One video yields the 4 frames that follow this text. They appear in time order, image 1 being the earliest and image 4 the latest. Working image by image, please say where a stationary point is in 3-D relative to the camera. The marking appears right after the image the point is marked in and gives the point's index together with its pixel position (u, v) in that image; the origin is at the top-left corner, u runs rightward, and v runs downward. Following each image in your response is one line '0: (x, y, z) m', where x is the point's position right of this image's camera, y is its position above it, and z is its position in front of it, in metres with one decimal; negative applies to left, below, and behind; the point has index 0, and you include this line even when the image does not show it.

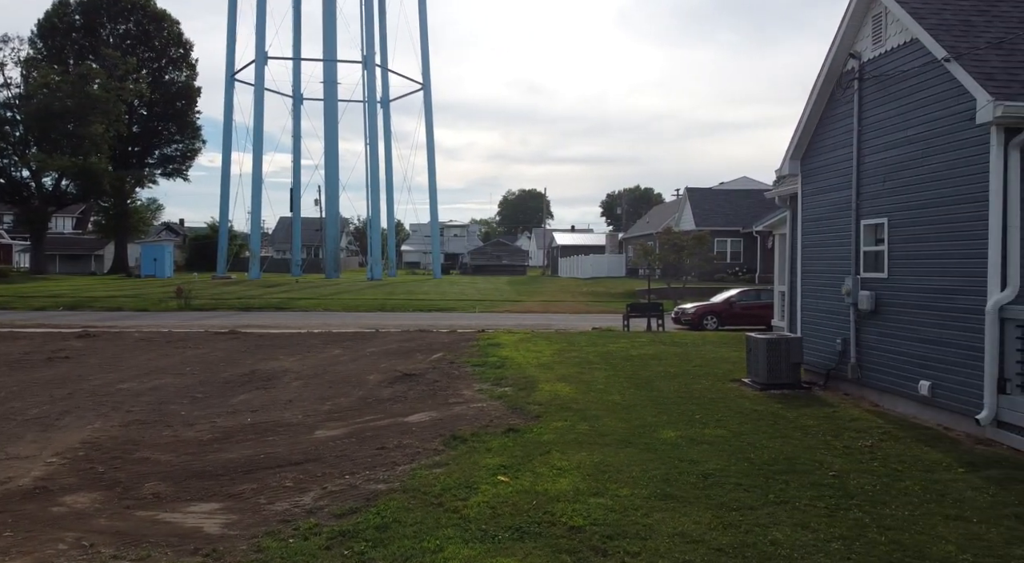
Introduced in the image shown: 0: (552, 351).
0: (+0.8, -1.3, +14.4) m
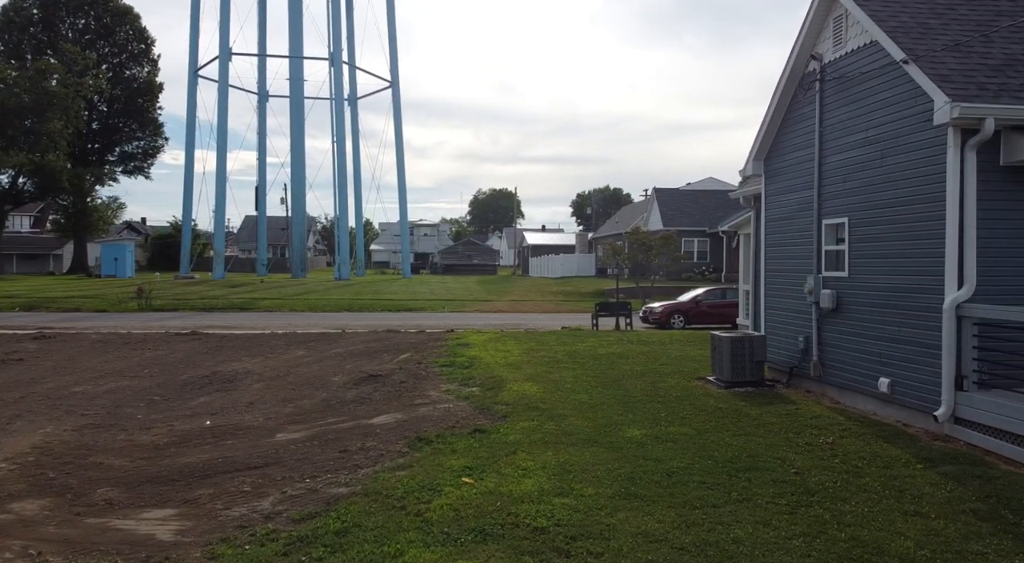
0: (+0.1, -1.3, +14.3) m
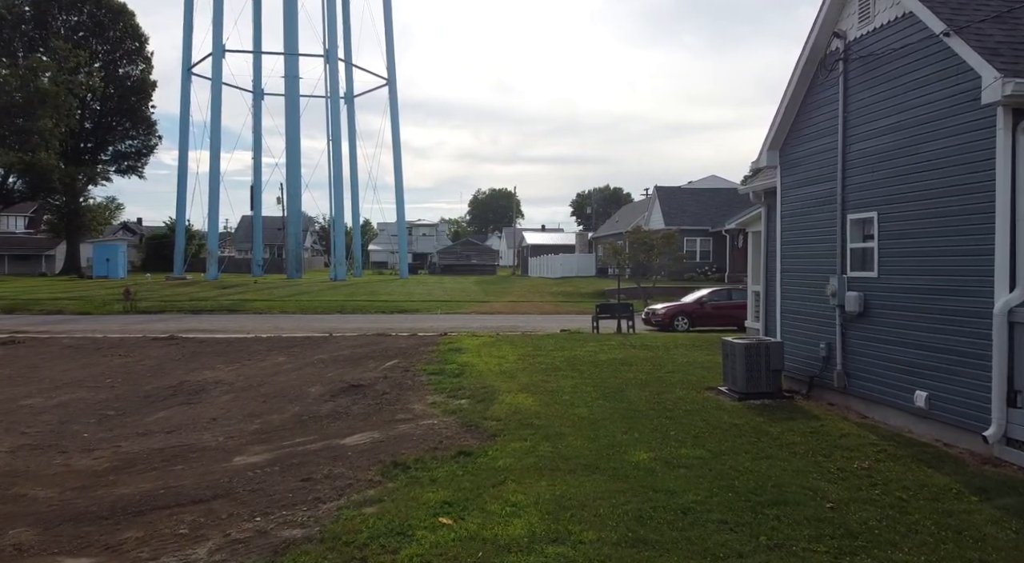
0: (0.0, -1.3, +13.4) m
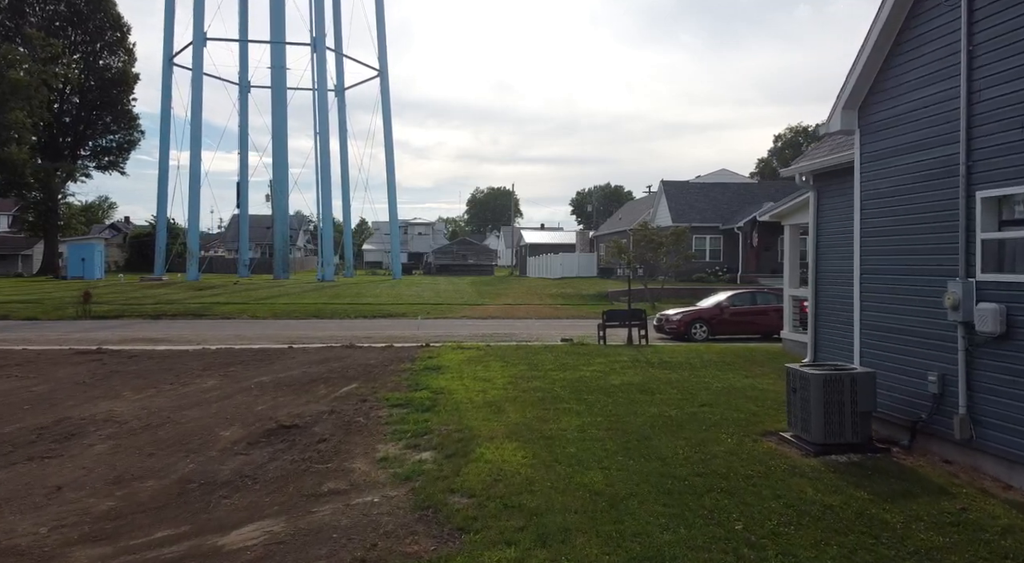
0: (-0.1, -1.4, +10.6) m
